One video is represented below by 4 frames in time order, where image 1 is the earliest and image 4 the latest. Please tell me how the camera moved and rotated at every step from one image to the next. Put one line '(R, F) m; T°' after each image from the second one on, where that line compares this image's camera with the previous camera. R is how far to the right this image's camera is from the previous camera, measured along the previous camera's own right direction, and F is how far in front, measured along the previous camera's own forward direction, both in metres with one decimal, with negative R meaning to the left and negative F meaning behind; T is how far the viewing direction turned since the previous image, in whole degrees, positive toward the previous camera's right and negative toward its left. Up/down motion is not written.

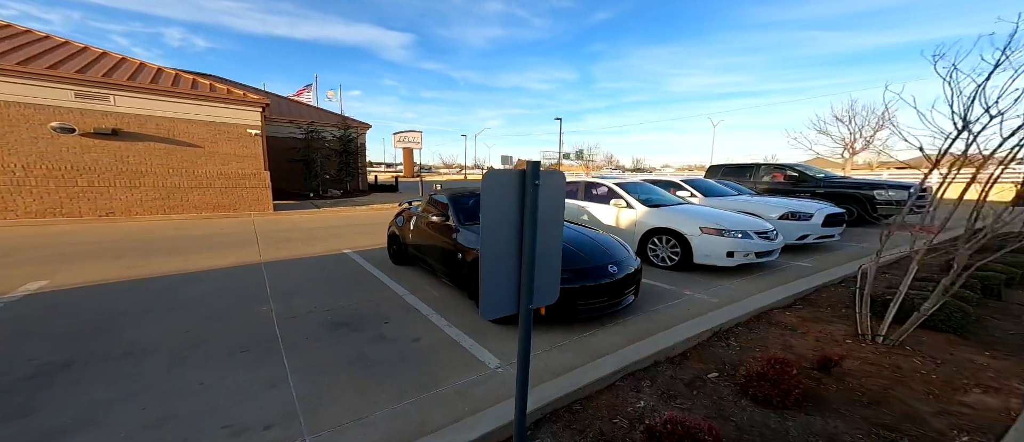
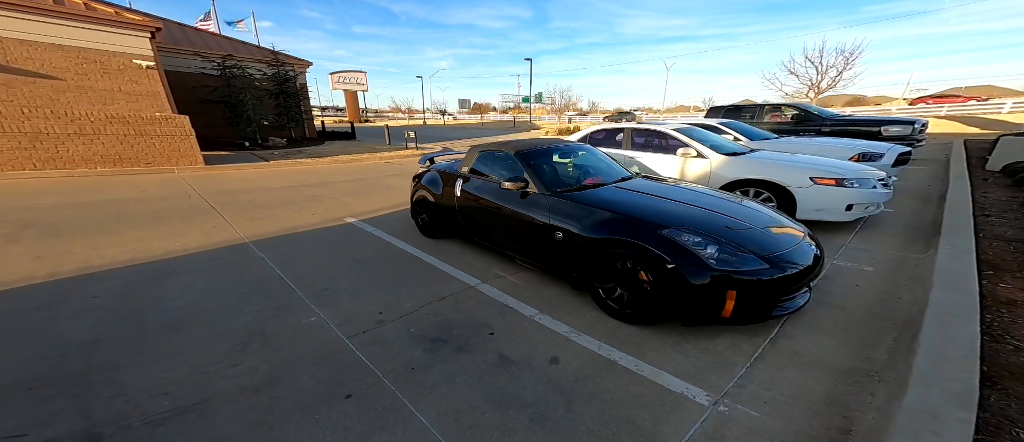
(-1.4, +1.0) m; +8°
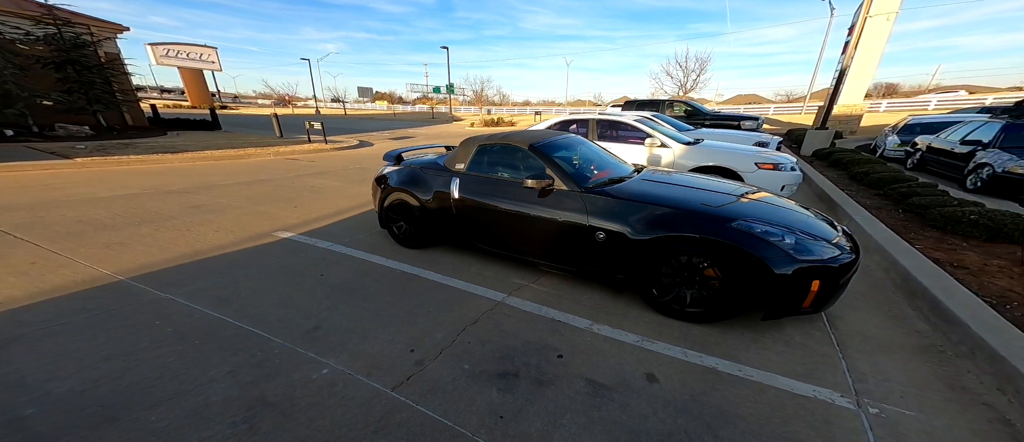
(-1.0, +0.5) m; +15°
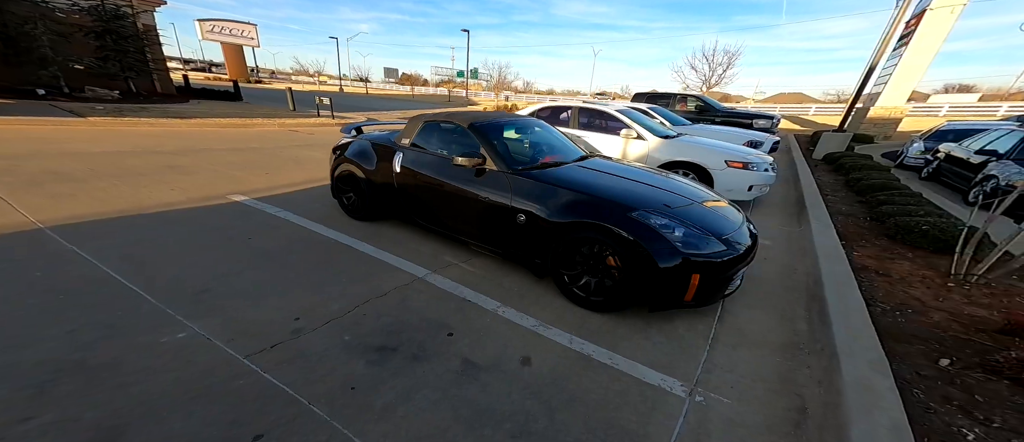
(+0.8, 0.0) m; -4°
